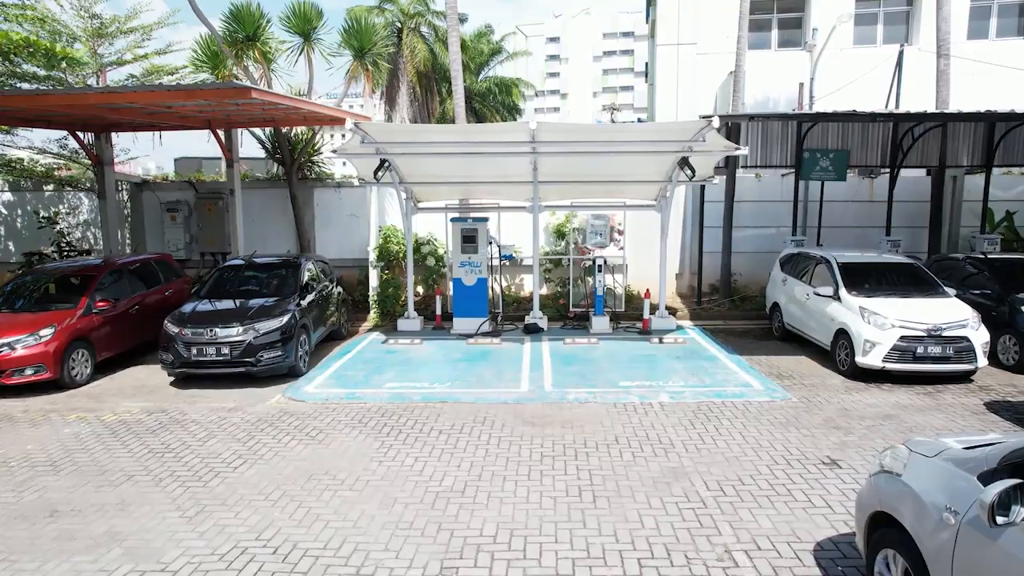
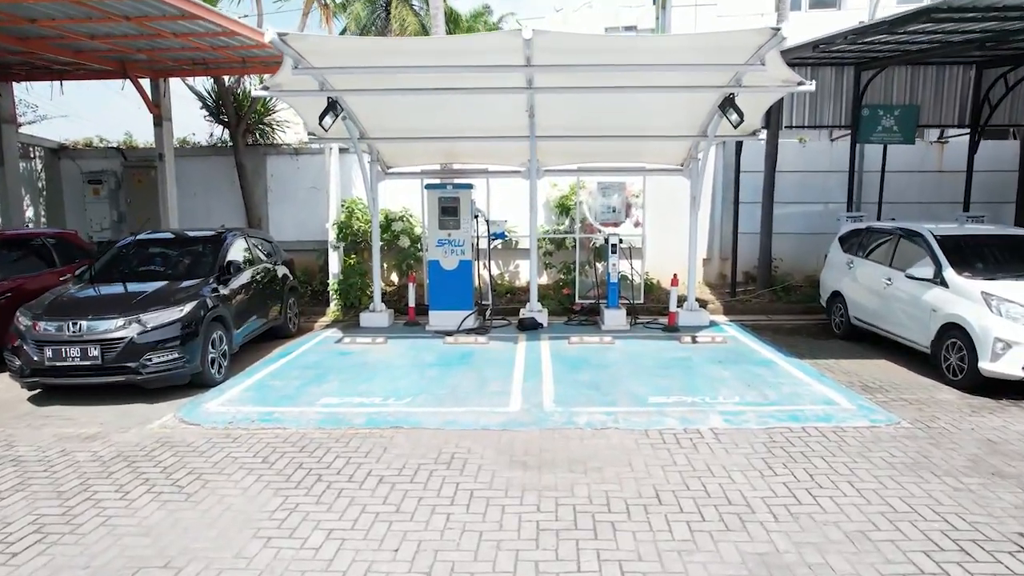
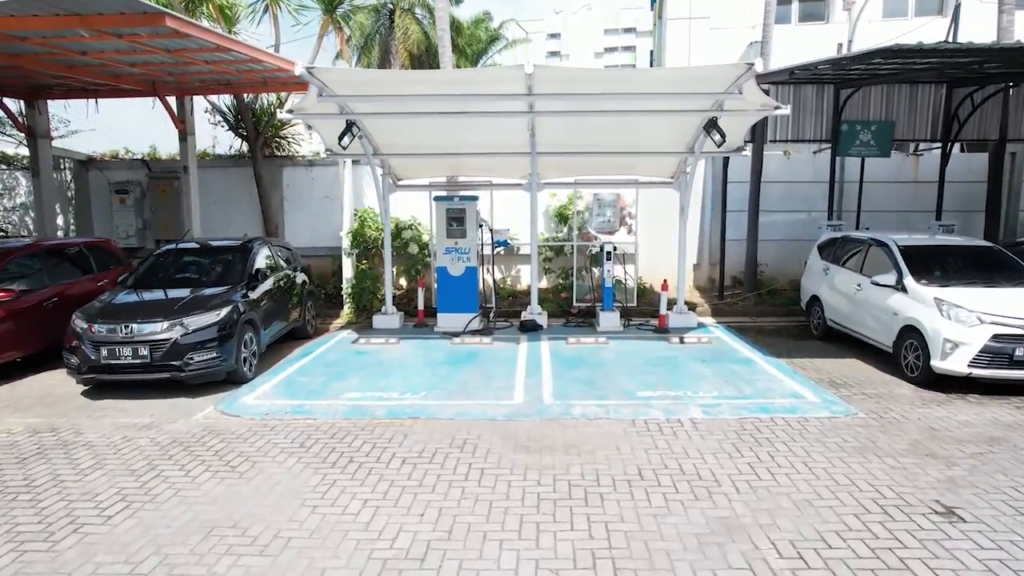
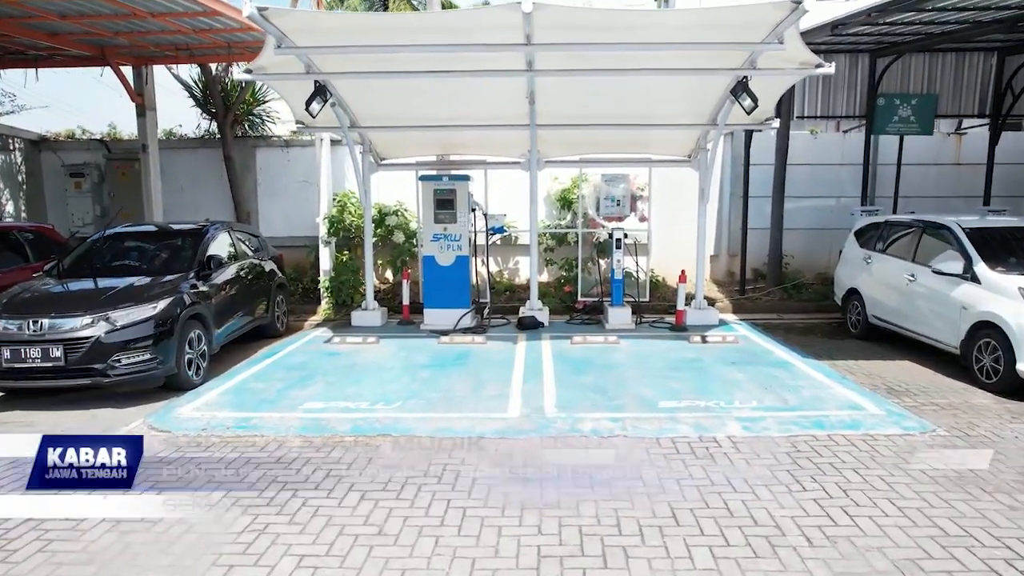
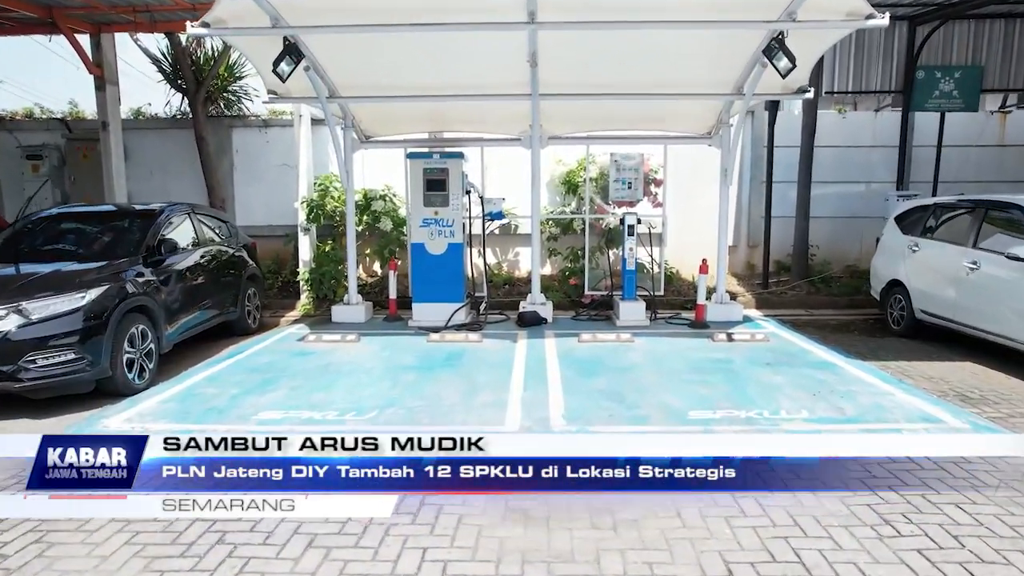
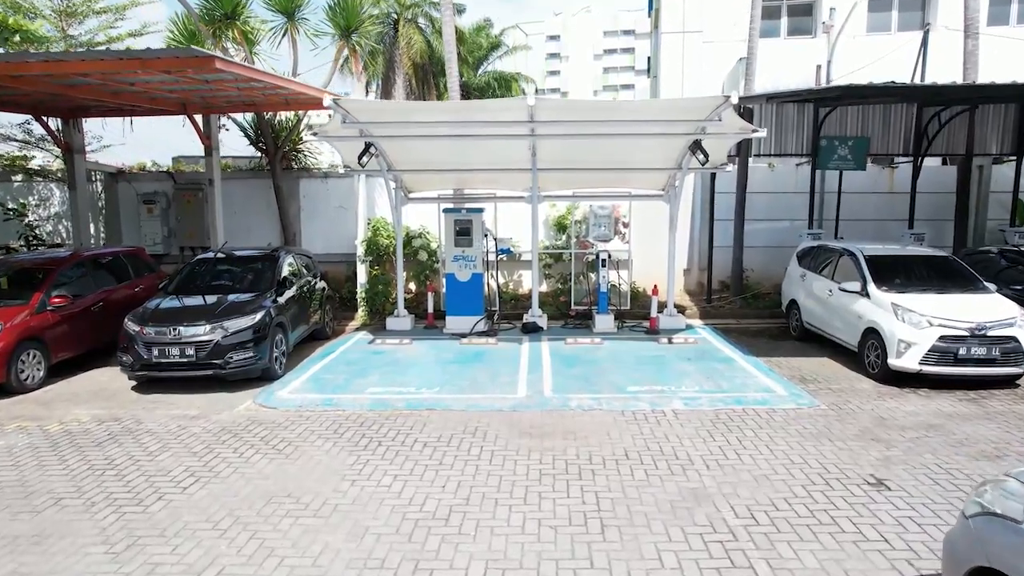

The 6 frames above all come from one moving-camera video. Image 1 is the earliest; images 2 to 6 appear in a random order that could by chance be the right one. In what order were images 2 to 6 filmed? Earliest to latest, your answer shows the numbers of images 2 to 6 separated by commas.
6, 3, 2, 4, 5
